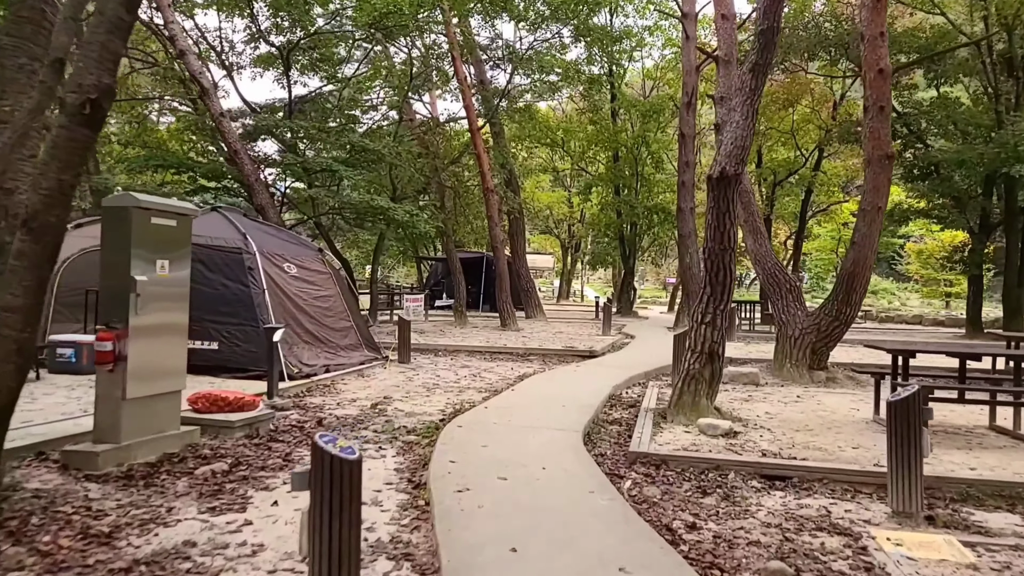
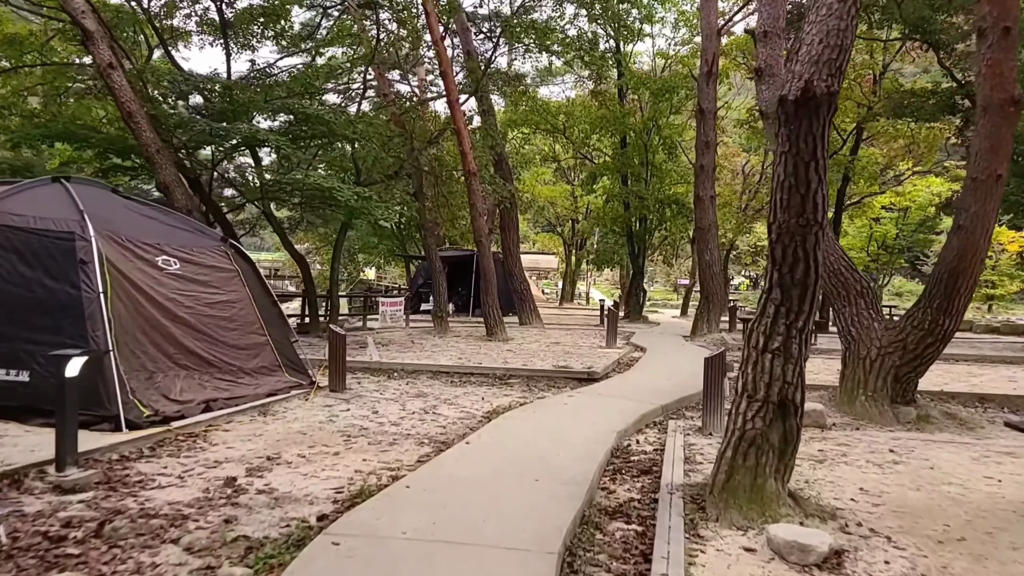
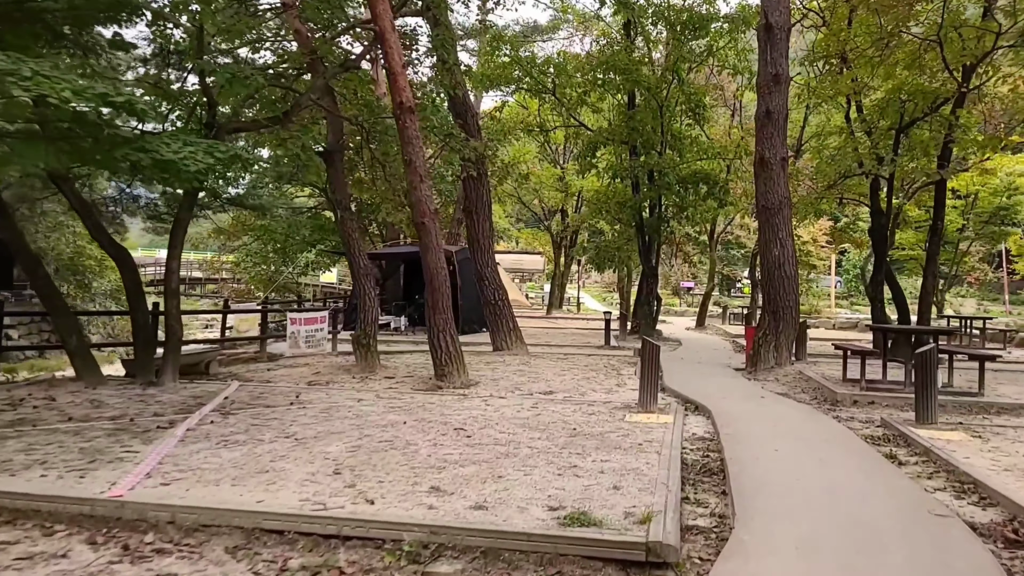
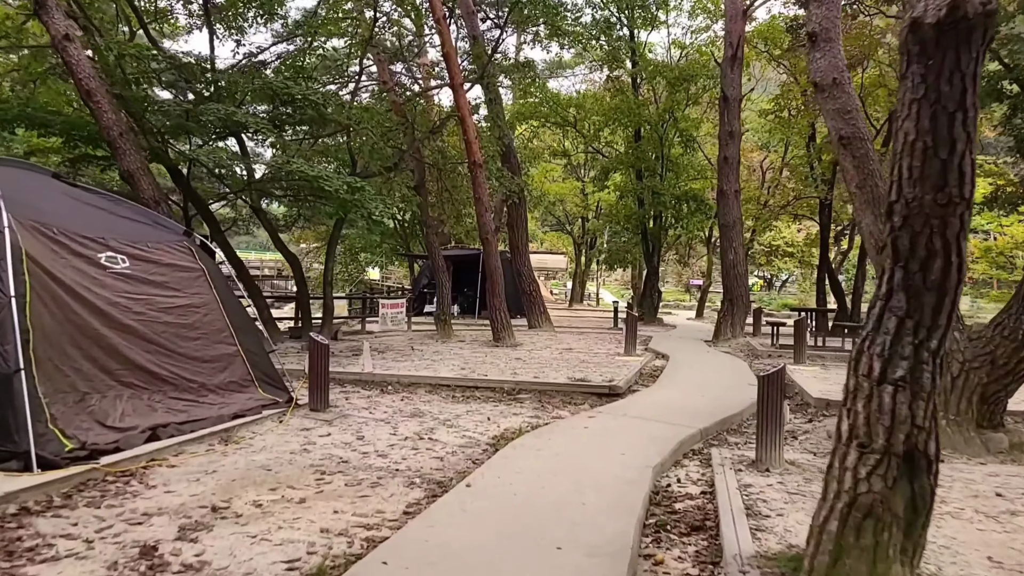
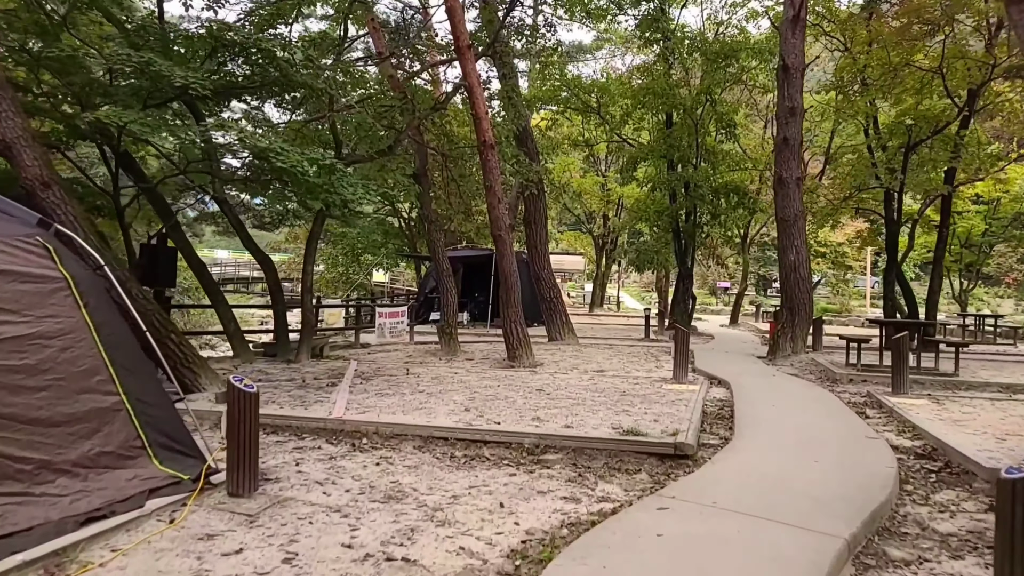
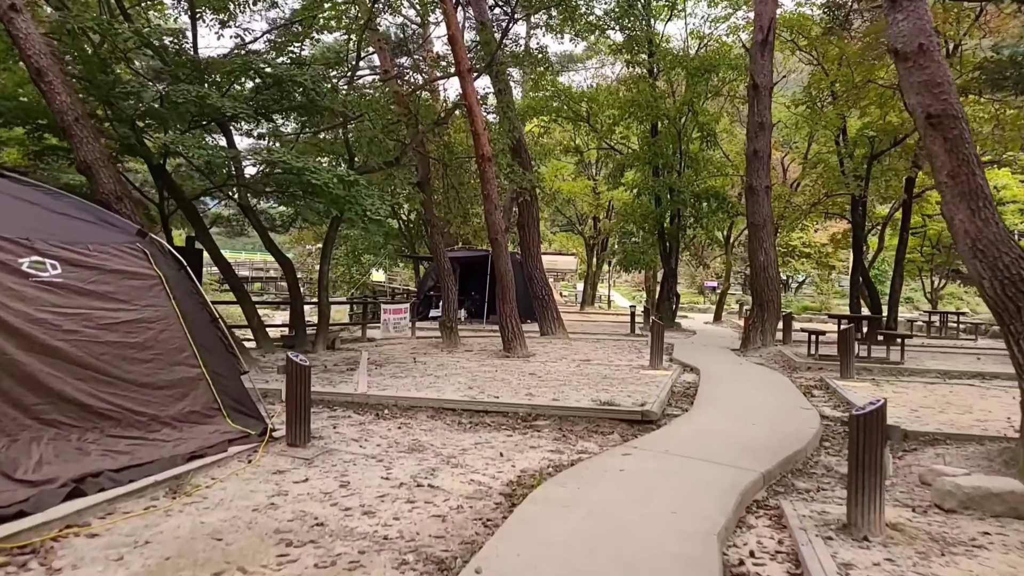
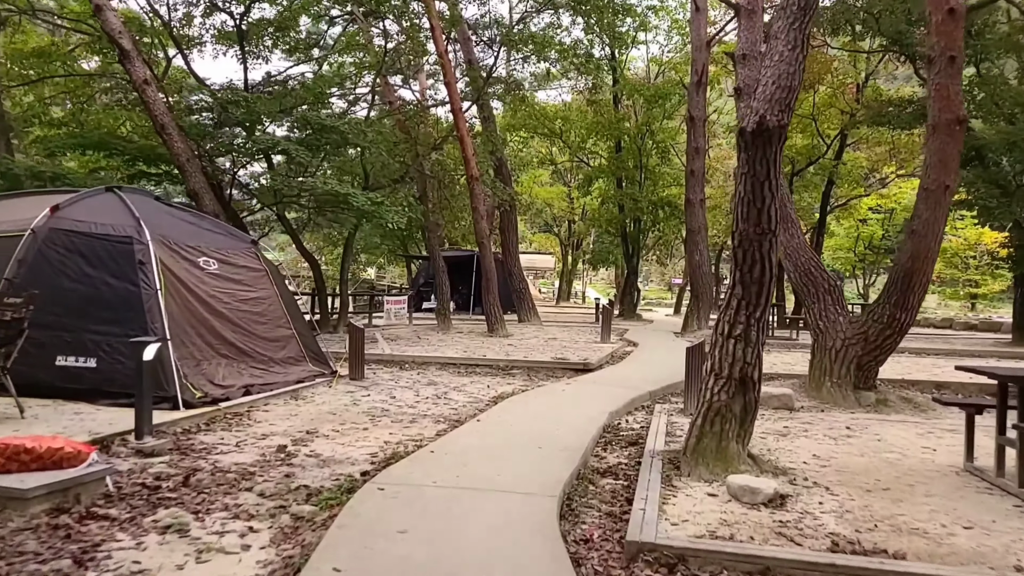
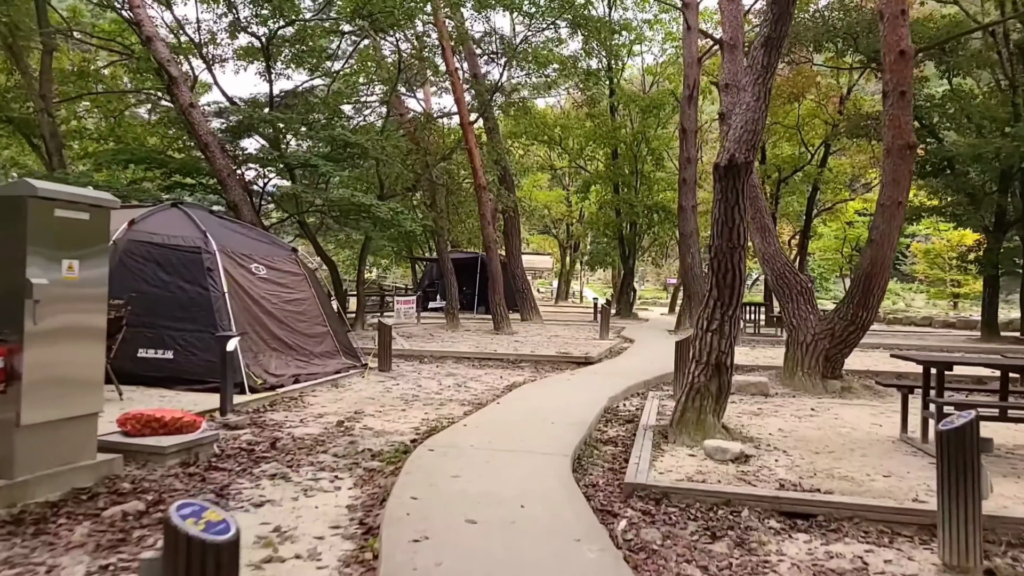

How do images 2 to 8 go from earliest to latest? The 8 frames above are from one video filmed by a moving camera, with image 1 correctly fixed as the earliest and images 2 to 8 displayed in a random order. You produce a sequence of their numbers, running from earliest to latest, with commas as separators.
8, 7, 2, 4, 6, 5, 3
